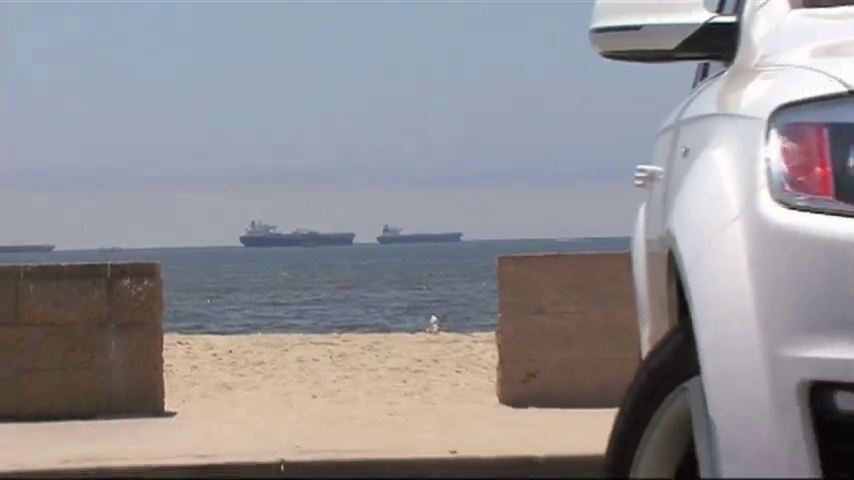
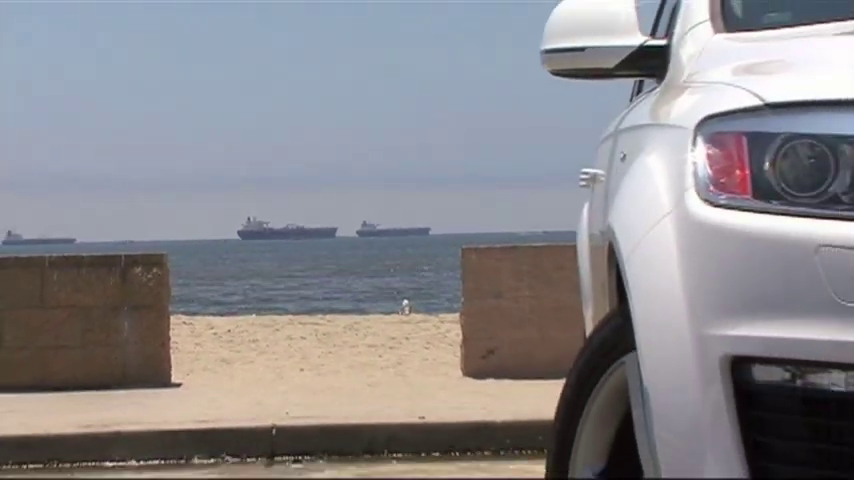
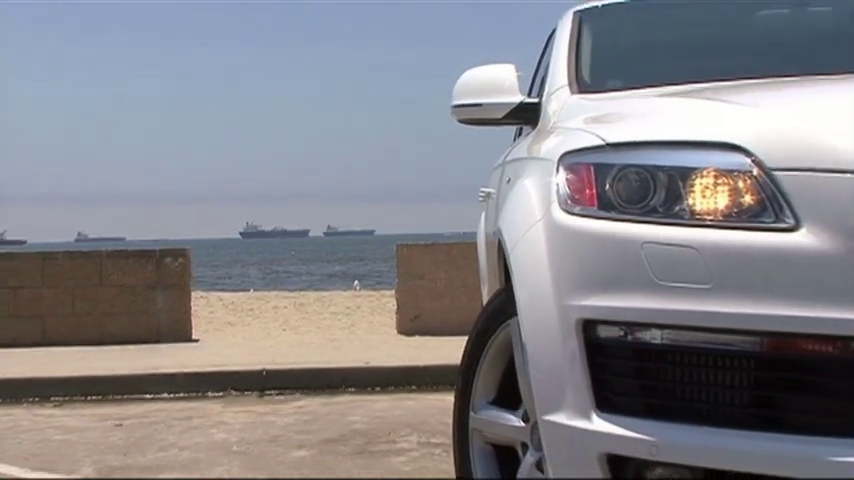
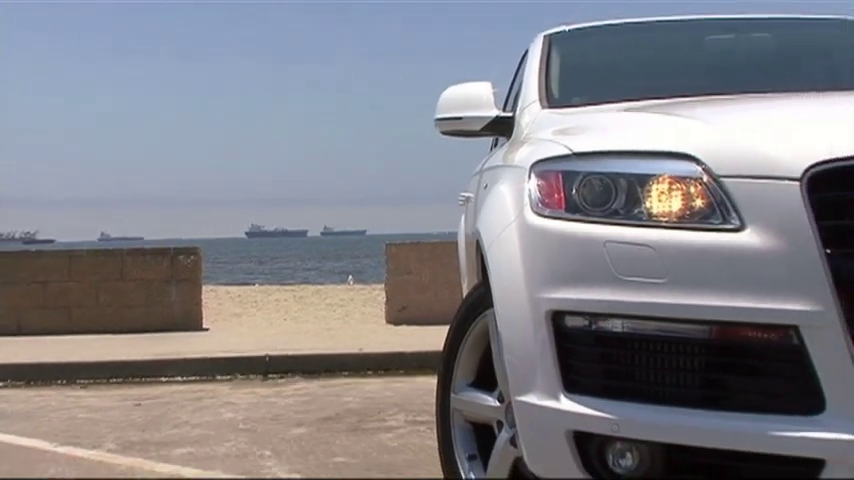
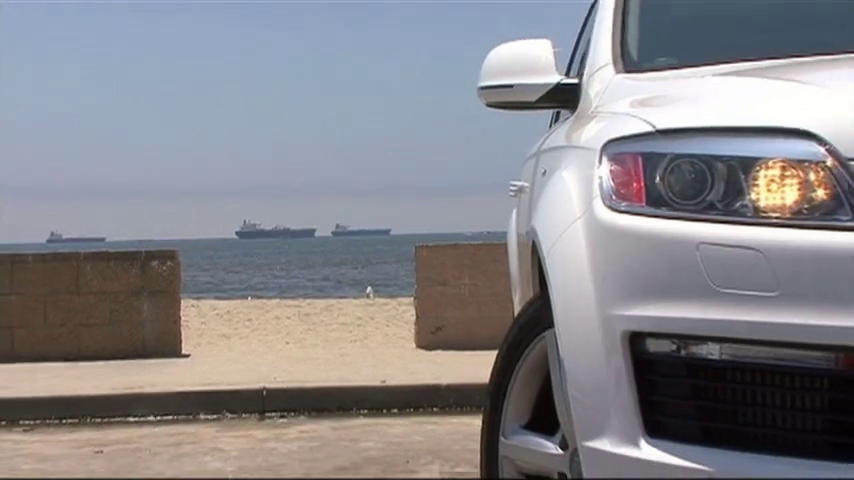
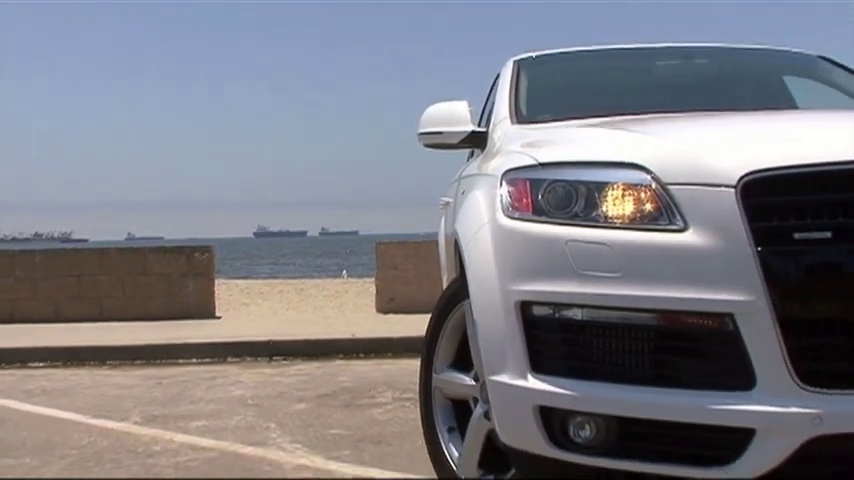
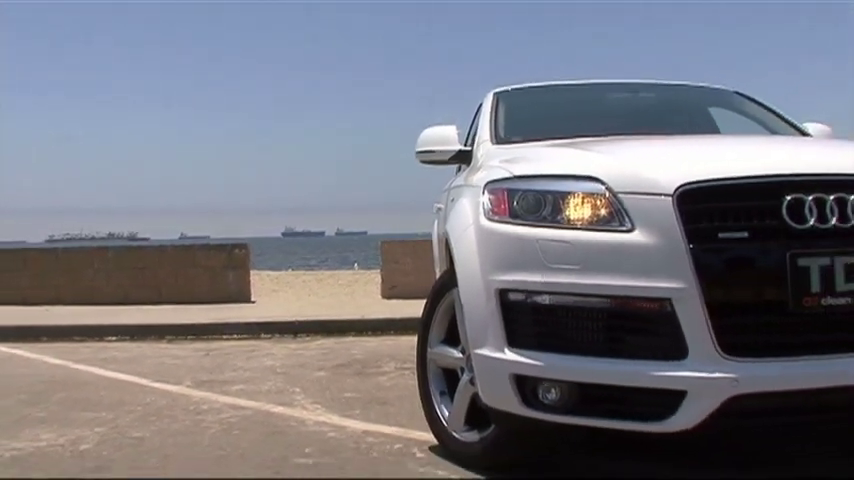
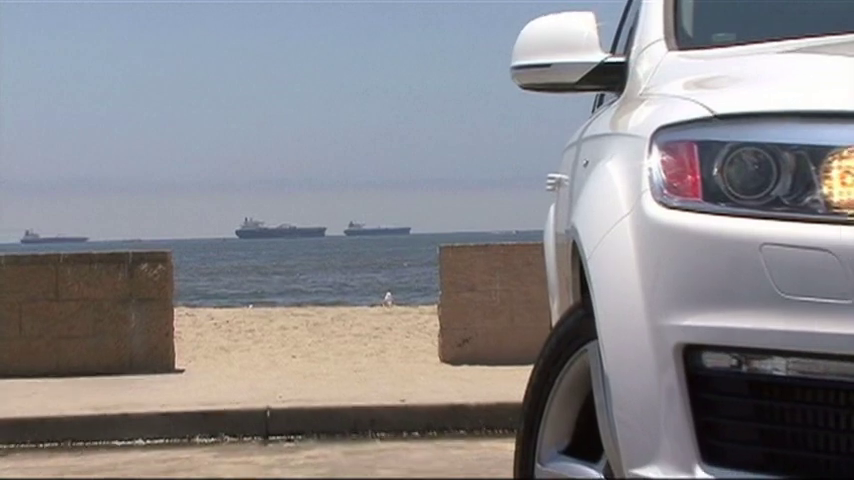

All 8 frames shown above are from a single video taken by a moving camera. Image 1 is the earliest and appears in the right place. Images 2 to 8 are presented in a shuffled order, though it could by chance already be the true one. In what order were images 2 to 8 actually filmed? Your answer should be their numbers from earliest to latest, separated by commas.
2, 8, 5, 3, 4, 6, 7
